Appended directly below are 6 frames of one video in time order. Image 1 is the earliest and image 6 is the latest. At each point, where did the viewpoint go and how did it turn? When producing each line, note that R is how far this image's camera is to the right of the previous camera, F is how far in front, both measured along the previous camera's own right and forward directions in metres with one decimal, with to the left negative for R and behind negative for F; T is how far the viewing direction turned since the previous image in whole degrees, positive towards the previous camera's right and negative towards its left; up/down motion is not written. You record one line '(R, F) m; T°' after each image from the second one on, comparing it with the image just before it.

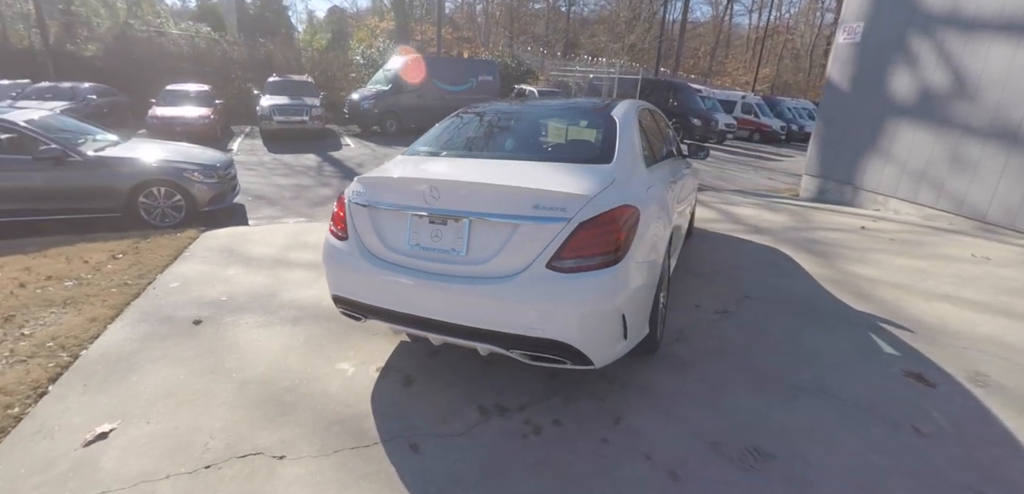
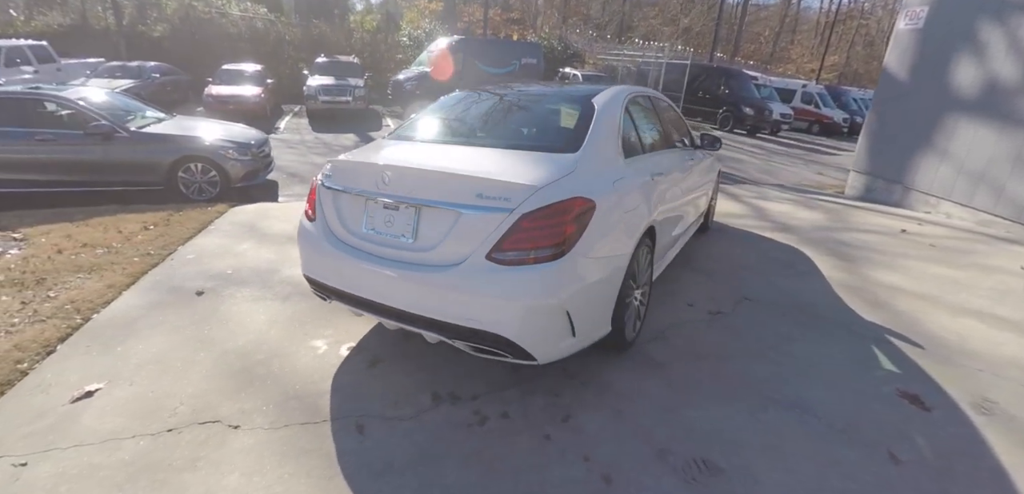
(+0.5, 0.0) m; -6°
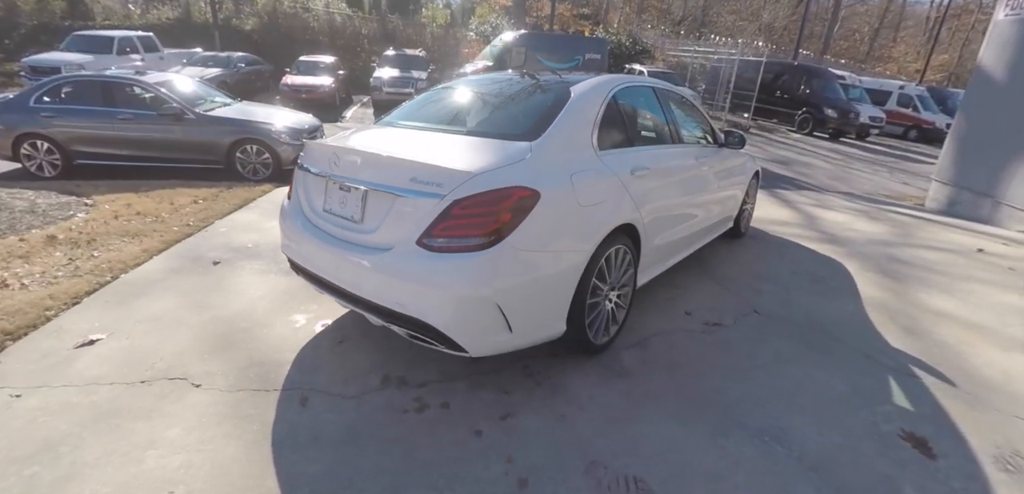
(+0.6, +0.1) m; -9°
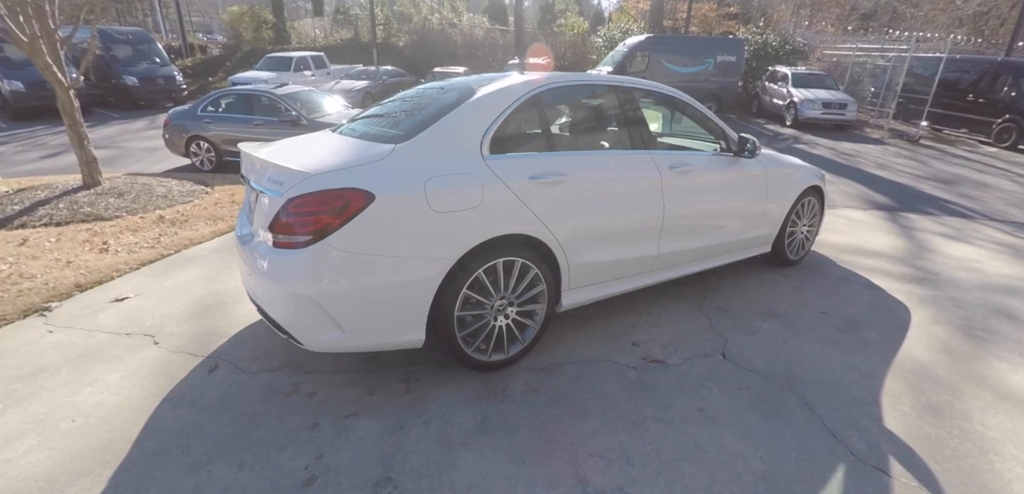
(+1.4, +0.3) m; -19°
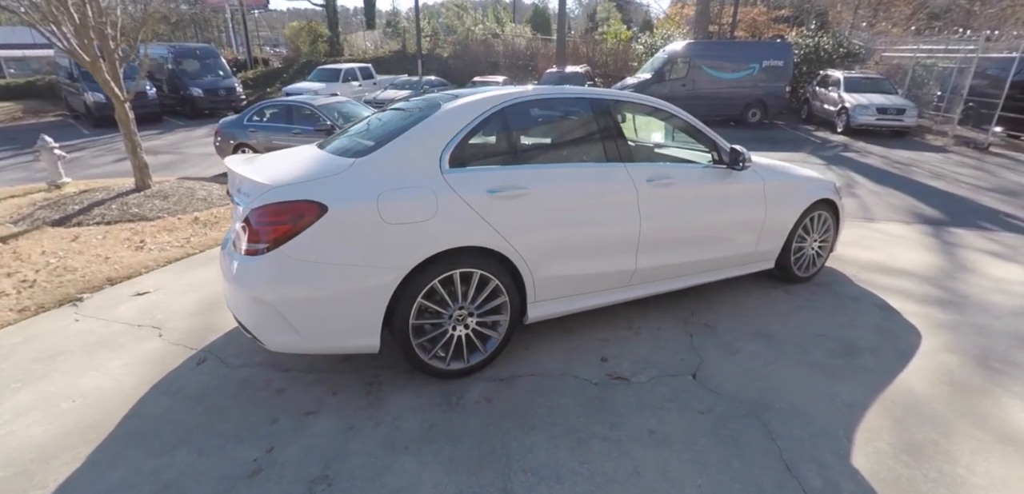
(+0.5, 0.0) m; -6°
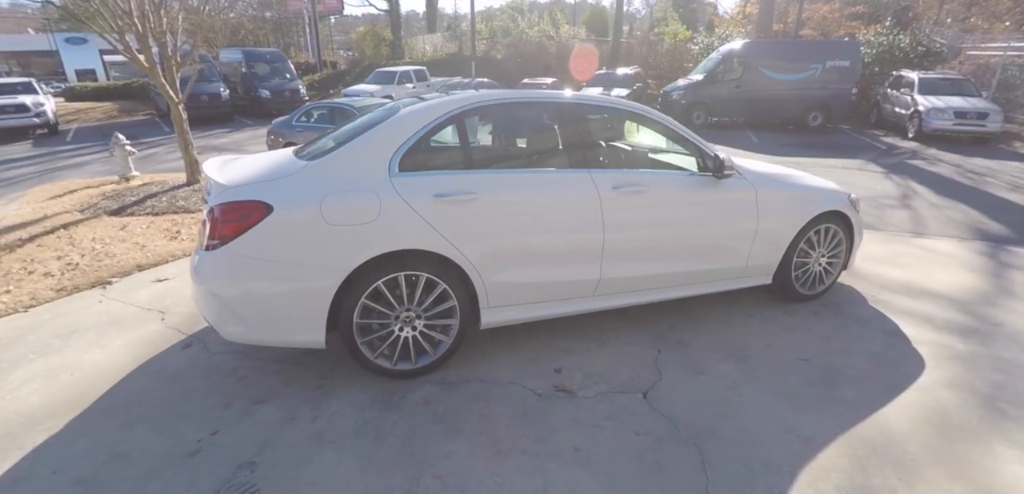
(+0.6, +0.1) m; -8°
